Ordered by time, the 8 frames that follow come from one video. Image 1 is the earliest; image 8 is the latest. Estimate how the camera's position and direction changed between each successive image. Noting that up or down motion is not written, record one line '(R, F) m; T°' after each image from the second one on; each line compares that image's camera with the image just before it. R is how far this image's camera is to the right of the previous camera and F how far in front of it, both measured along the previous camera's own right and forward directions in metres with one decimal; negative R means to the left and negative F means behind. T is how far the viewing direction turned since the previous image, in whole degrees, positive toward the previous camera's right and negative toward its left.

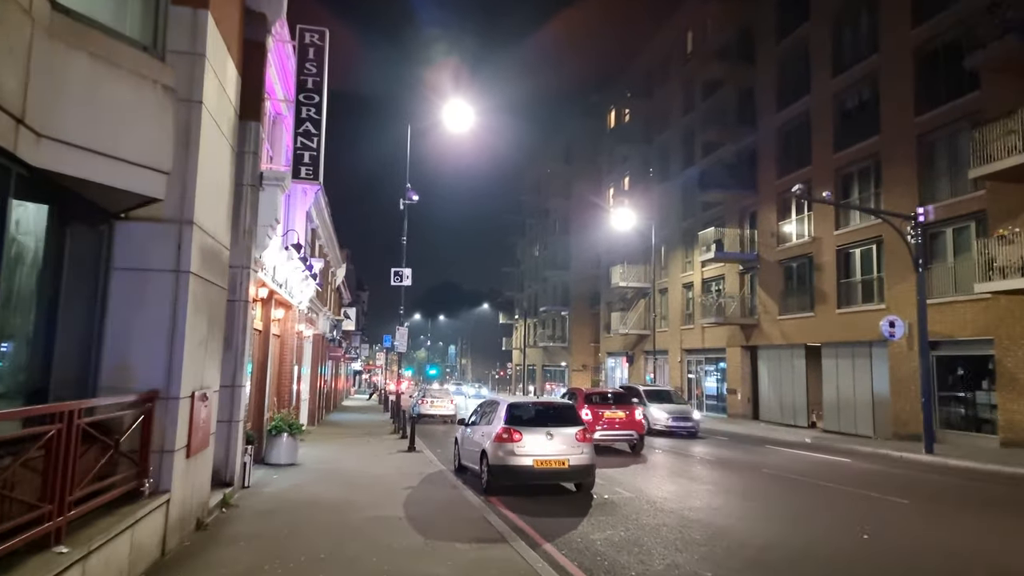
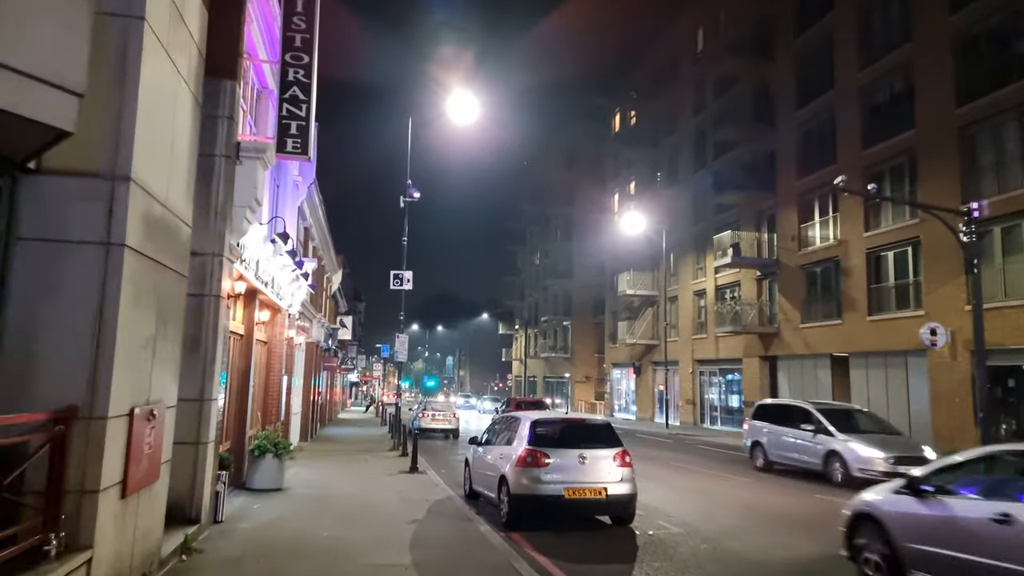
(-0.4, +1.8) m; 0°
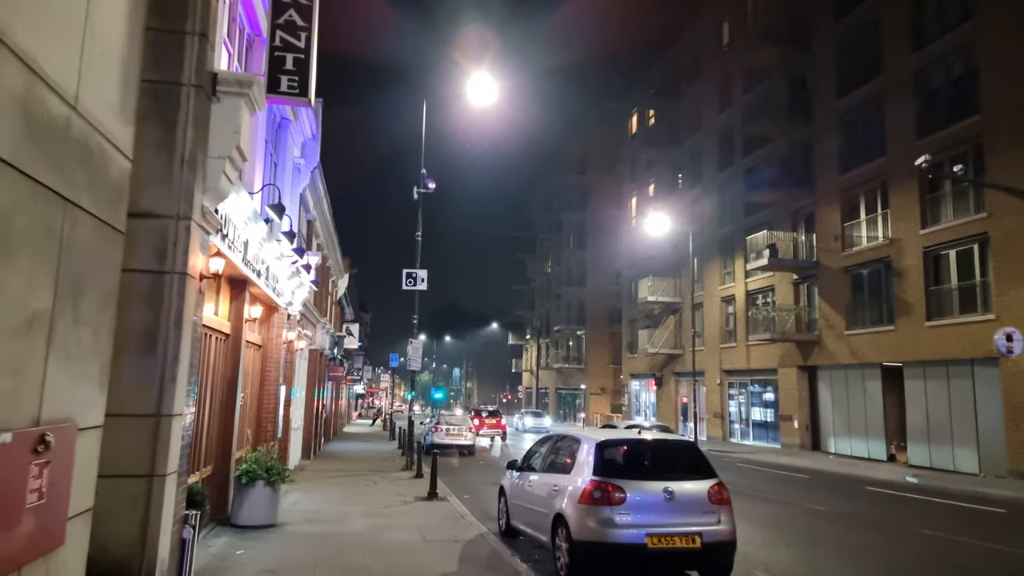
(-0.6, +2.2) m; 0°
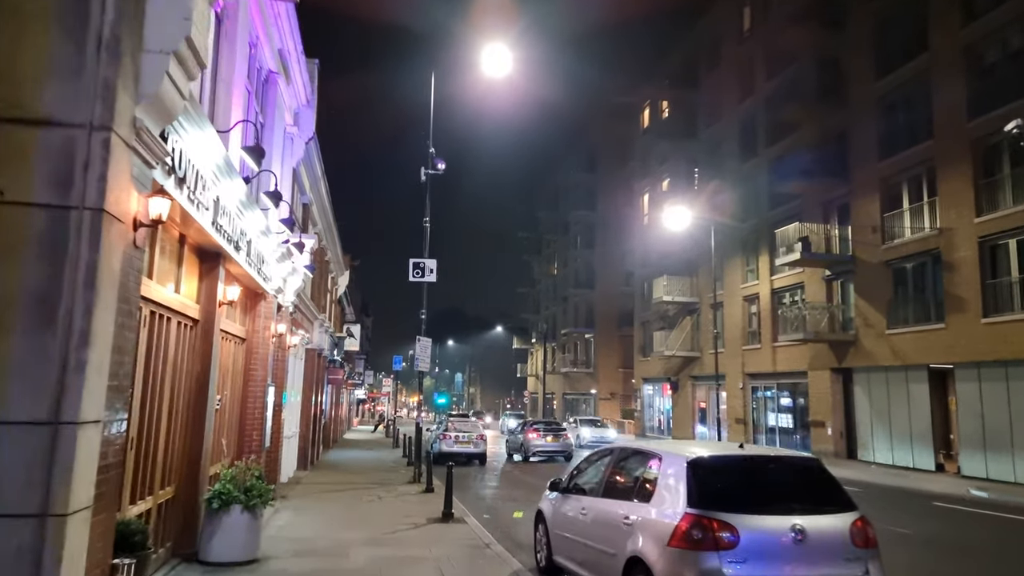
(-0.4, +2.0) m; 0°
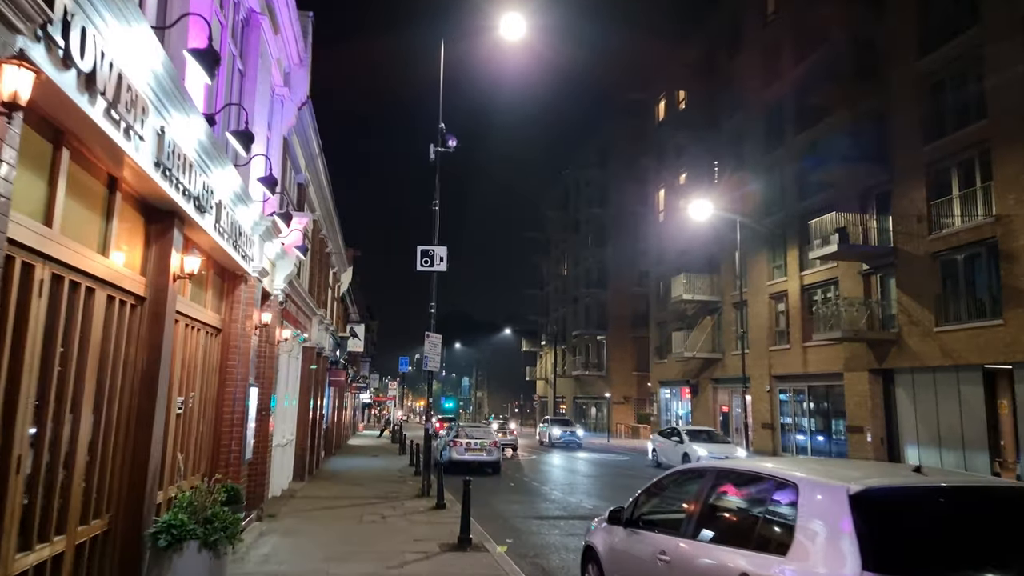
(-0.3, +1.8) m; 0°
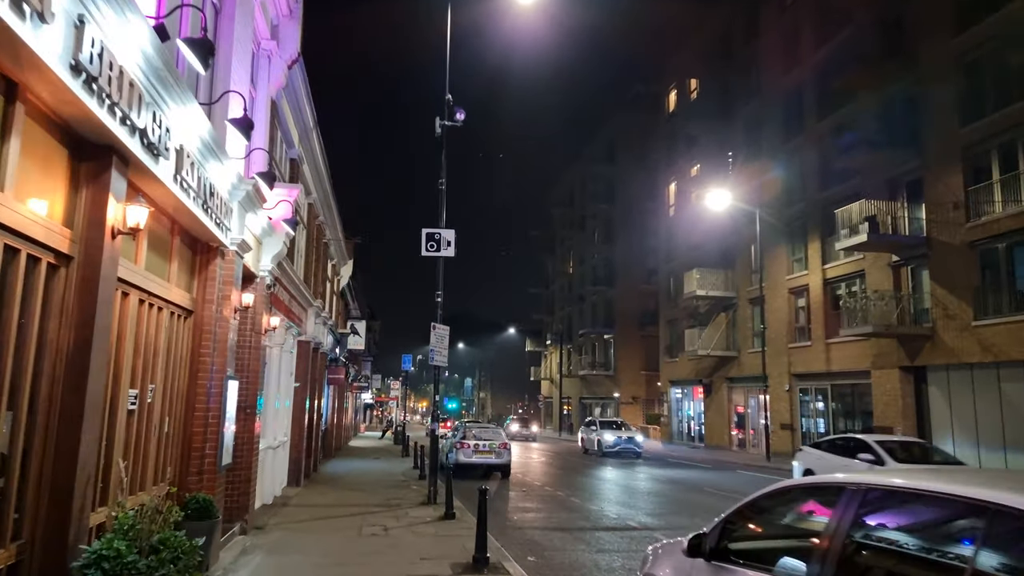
(-0.2, +1.4) m; 0°
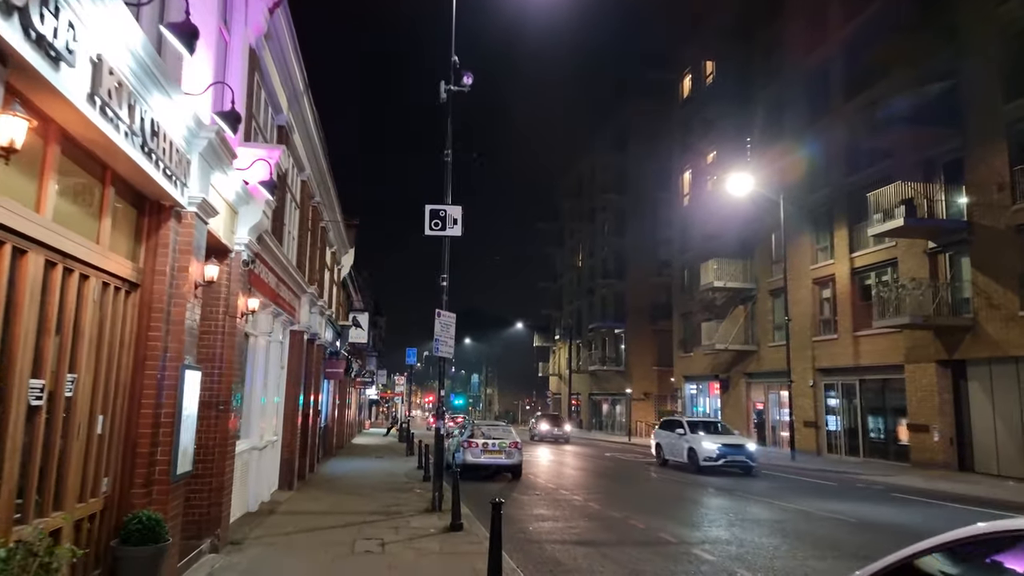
(-0.1, +1.4) m; -1°
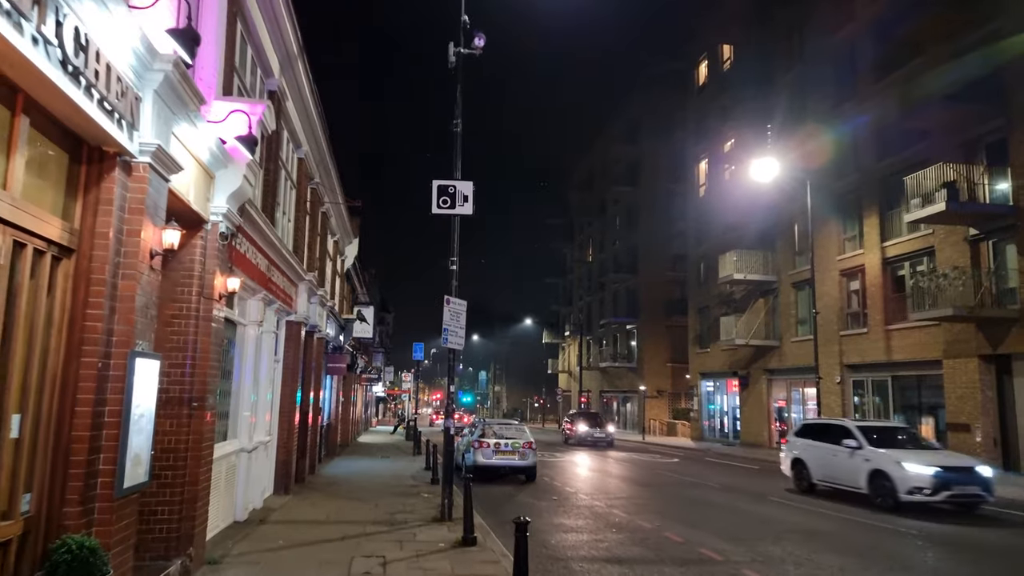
(-0.2, +1.3) m; -1°
